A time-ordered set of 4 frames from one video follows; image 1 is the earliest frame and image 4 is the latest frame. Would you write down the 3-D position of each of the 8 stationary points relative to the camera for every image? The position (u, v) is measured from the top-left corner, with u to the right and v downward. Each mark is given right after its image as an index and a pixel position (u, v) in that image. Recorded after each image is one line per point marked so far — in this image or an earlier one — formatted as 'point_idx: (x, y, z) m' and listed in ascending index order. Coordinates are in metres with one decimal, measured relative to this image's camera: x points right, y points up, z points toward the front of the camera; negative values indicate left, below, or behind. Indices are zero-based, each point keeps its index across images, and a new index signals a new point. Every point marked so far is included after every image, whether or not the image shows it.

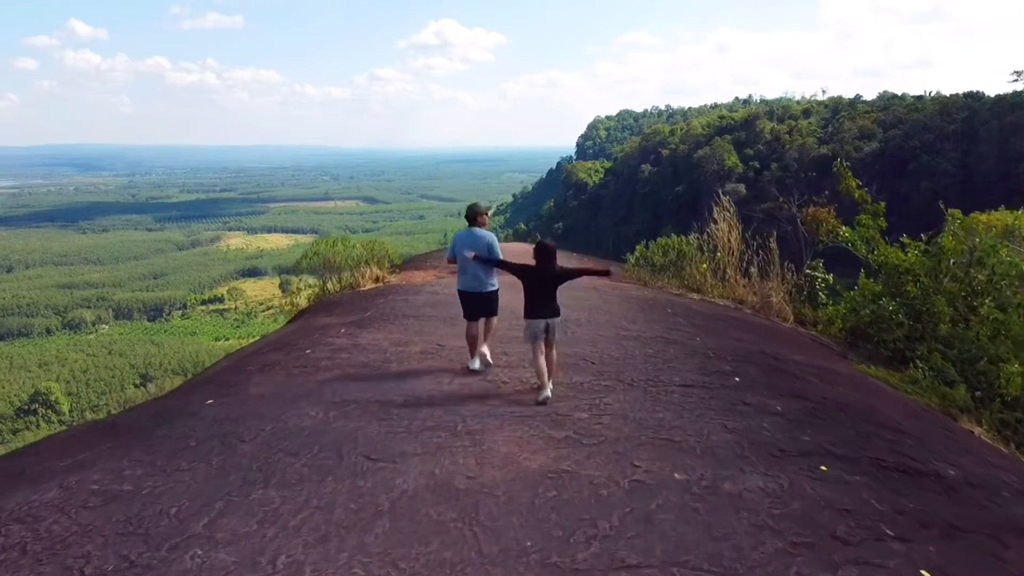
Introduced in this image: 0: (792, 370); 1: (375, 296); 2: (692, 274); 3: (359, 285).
0: (+2.1, -0.6, +5.2) m
1: (-1.5, -0.1, +7.5) m
2: (+2.3, +0.2, +8.7) m
3: (-1.9, 0.0, +8.6) m
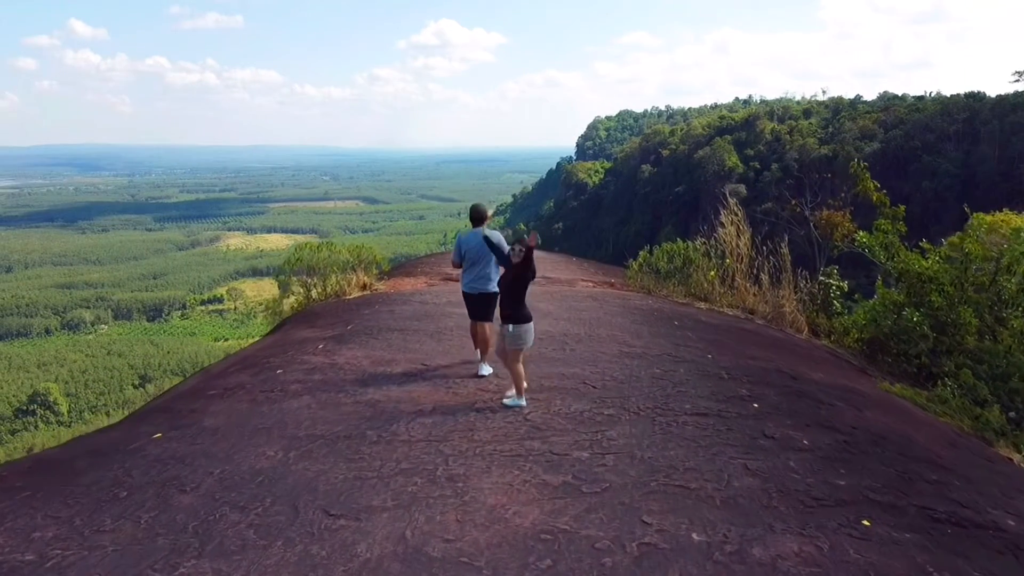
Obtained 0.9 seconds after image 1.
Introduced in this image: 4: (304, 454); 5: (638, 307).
0: (+2.1, -0.7, +4.7) m
1: (-1.6, -0.2, +7.0) m
2: (+2.2, +0.1, +8.2) m
3: (-2.0, -0.1, +8.1) m
4: (-1.0, -0.8, +3.3) m
5: (+1.3, -0.2, +6.9) m
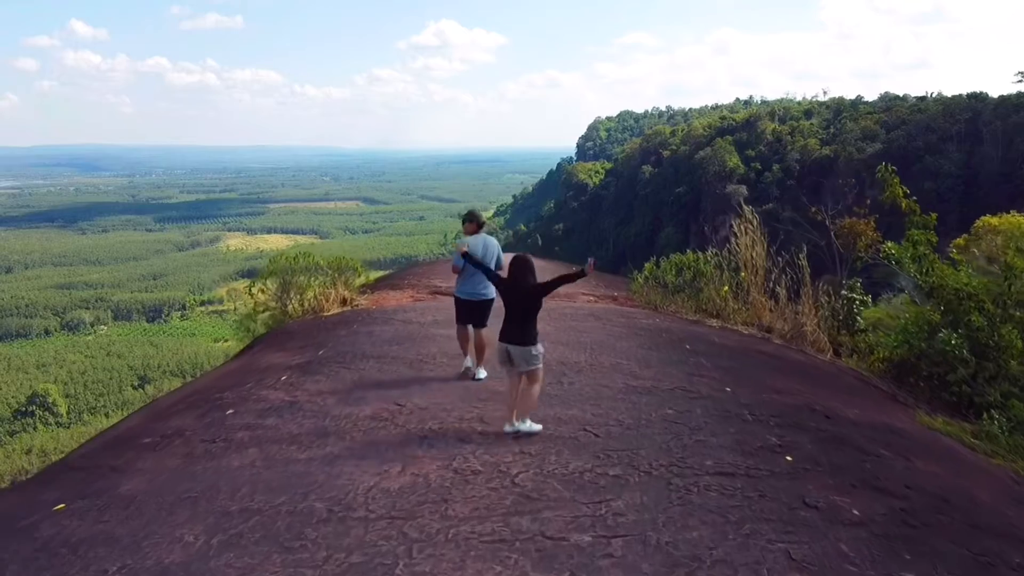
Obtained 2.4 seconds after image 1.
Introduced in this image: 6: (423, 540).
0: (+2.0, -0.9, +4.0) m
1: (-1.6, -0.4, +6.3) m
2: (+2.1, -0.1, +7.5) m
3: (-2.0, -0.2, +7.4) m
4: (-1.1, -0.9, +2.6) m
5: (+1.2, -0.3, +6.2) m
6: (-0.3, -0.9, +2.6) m
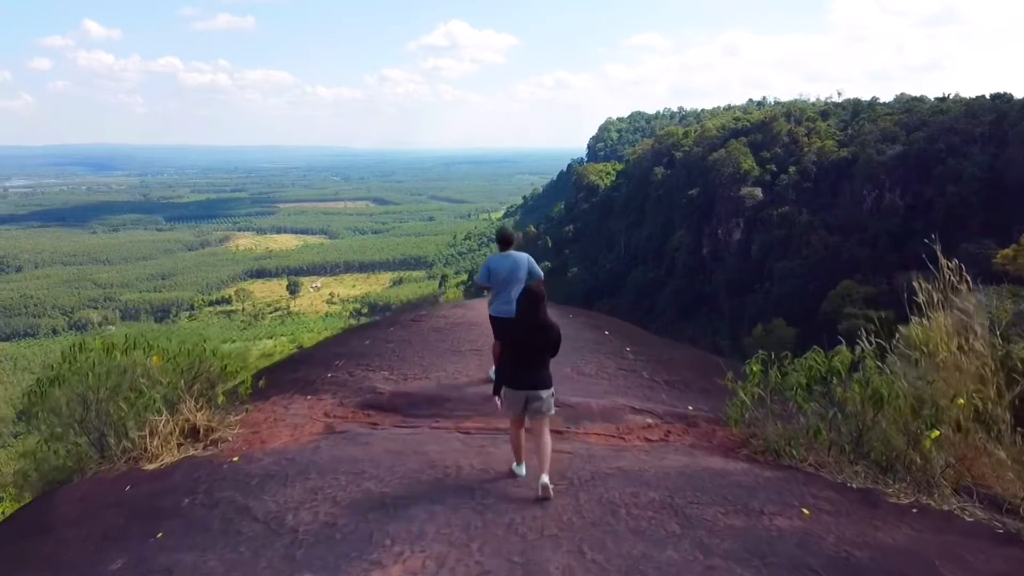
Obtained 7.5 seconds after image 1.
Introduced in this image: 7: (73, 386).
0: (+1.9, -1.6, +0.6) m
1: (-1.7, -1.0, +3.0) m
2: (+2.1, -0.8, +4.1) m
3: (-2.1, -0.9, +4.1) m
4: (-1.2, -1.6, -0.8) m
5: (+1.2, -1.1, +2.8) m
6: (-0.4, -1.6, -0.8) m
7: (-2.6, -0.5, +4.3) m
